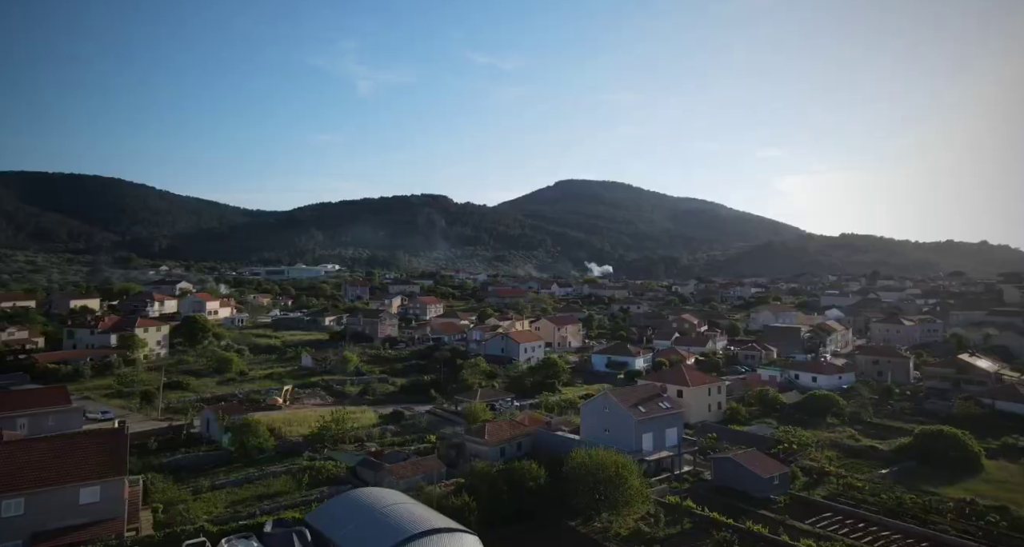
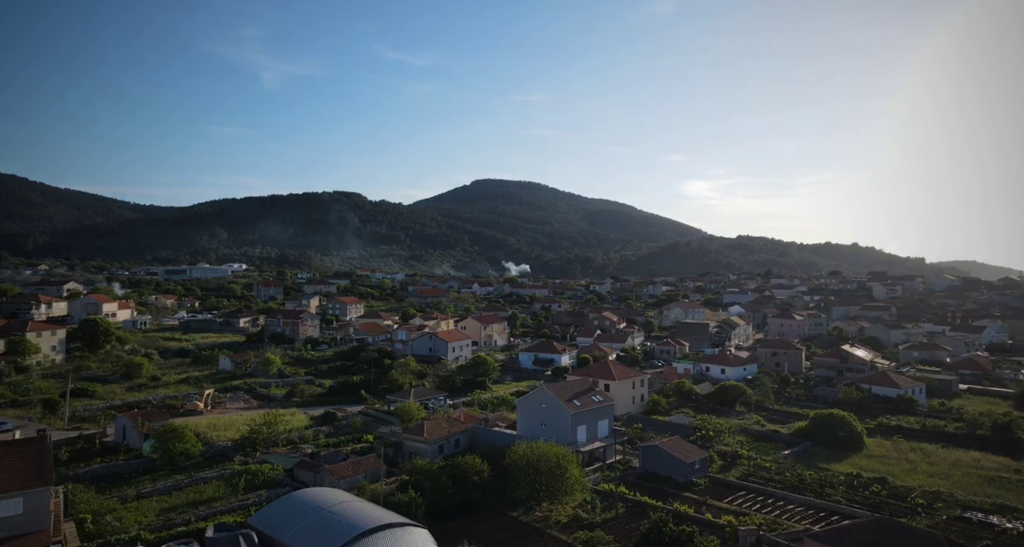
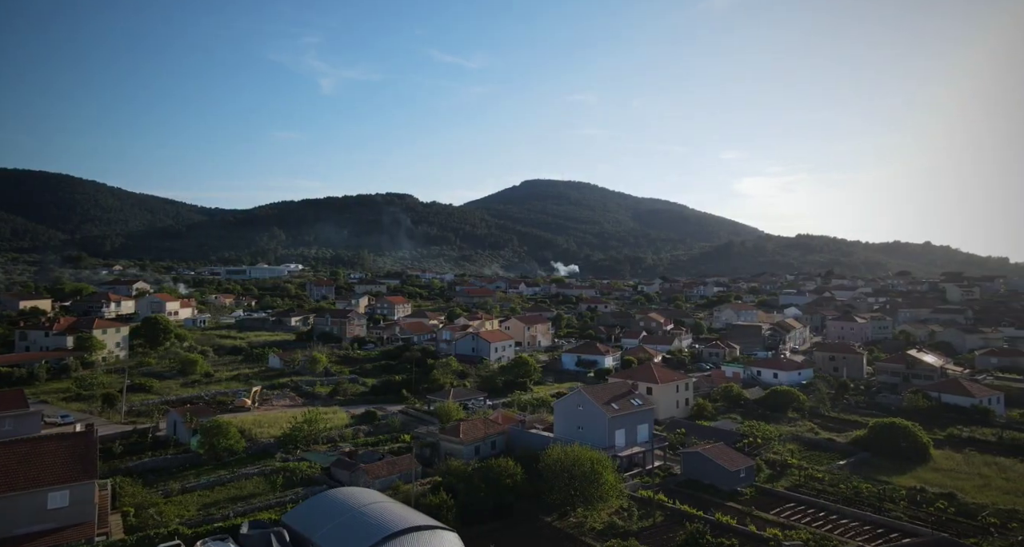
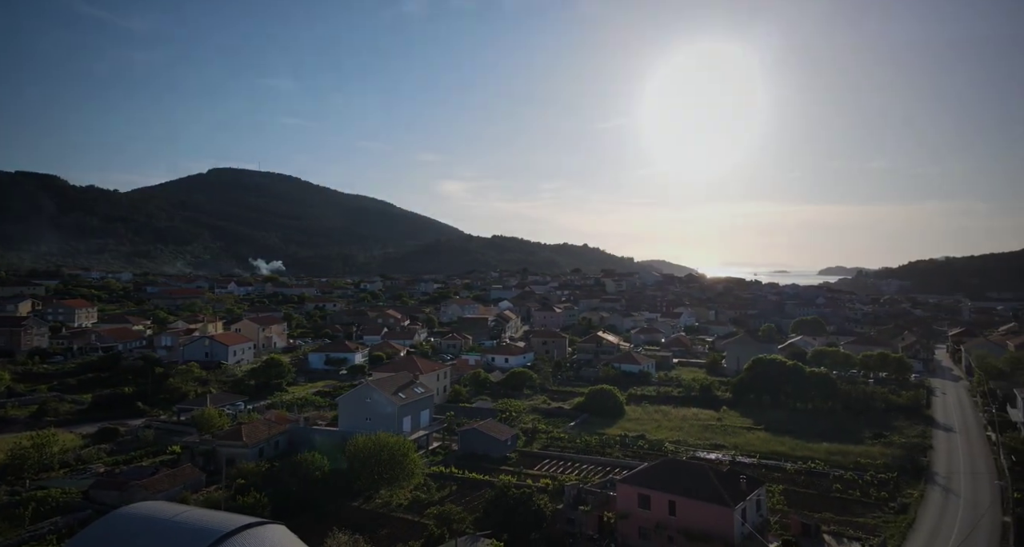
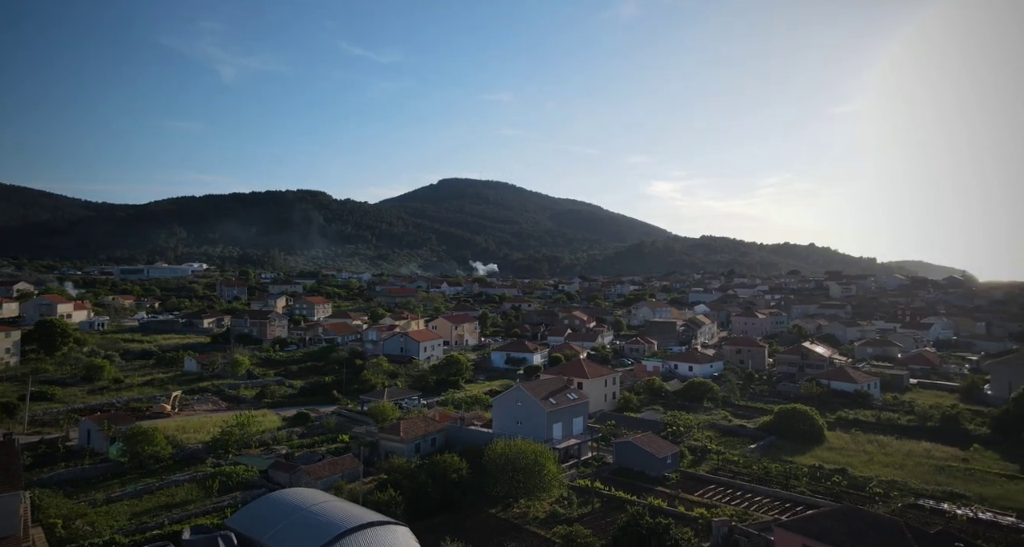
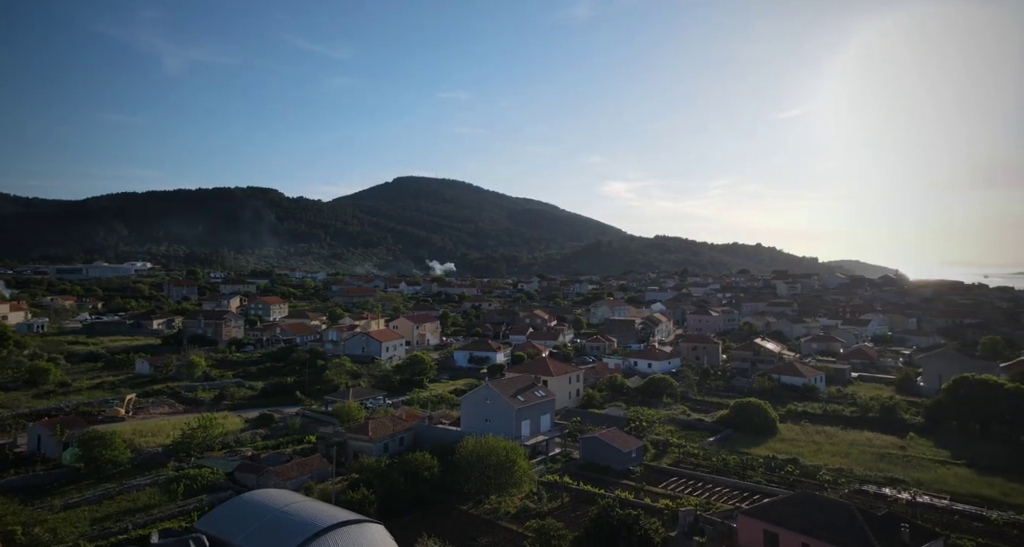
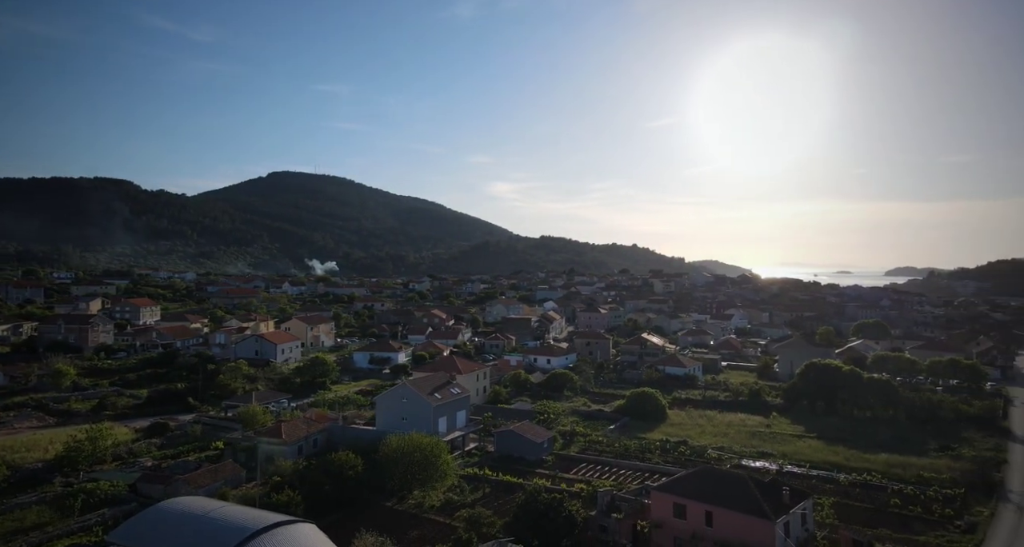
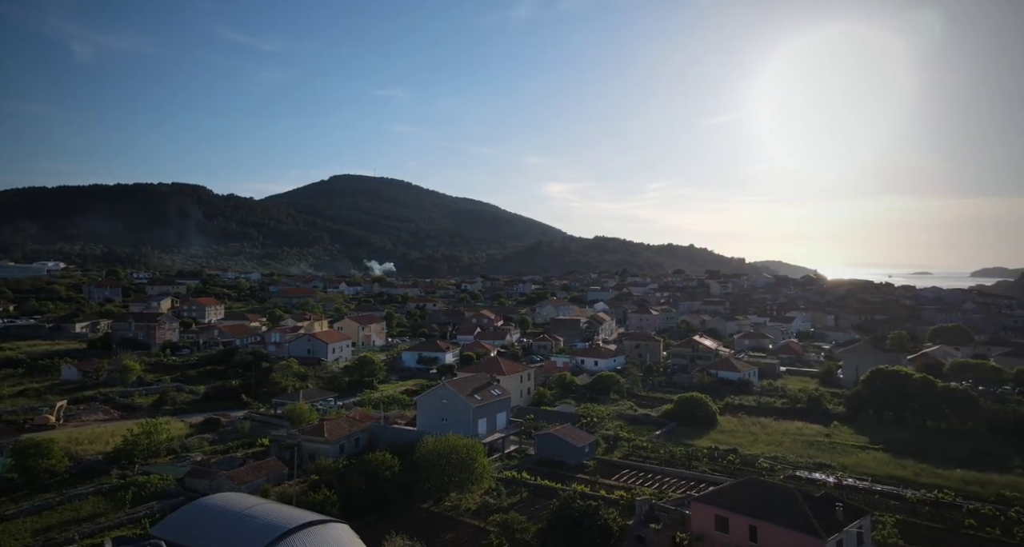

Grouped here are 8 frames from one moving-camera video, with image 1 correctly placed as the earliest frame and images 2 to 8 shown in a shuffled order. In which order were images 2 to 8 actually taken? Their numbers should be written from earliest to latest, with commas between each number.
3, 2, 5, 6, 8, 7, 4
